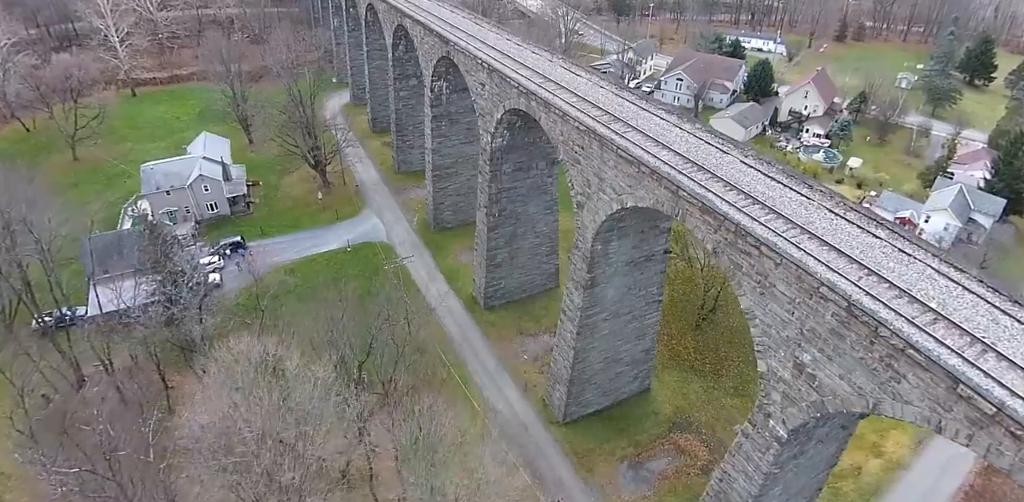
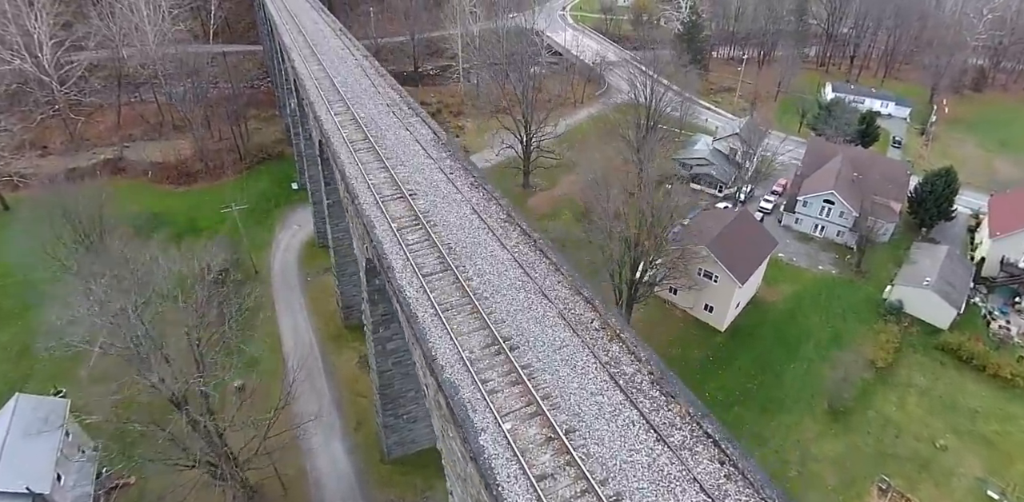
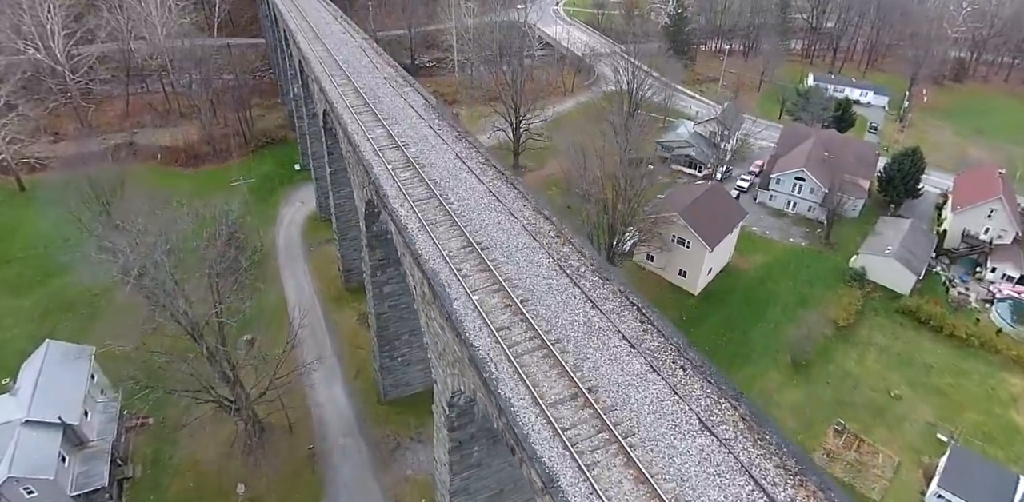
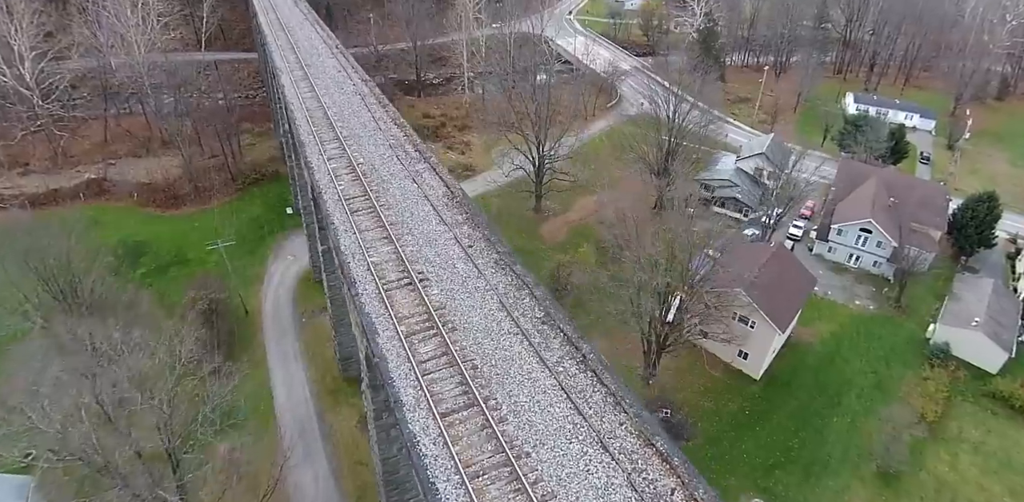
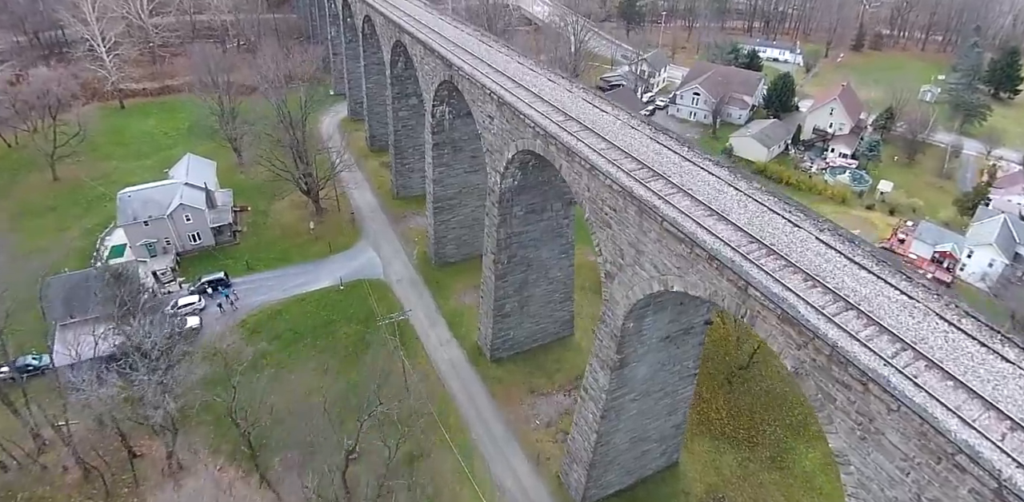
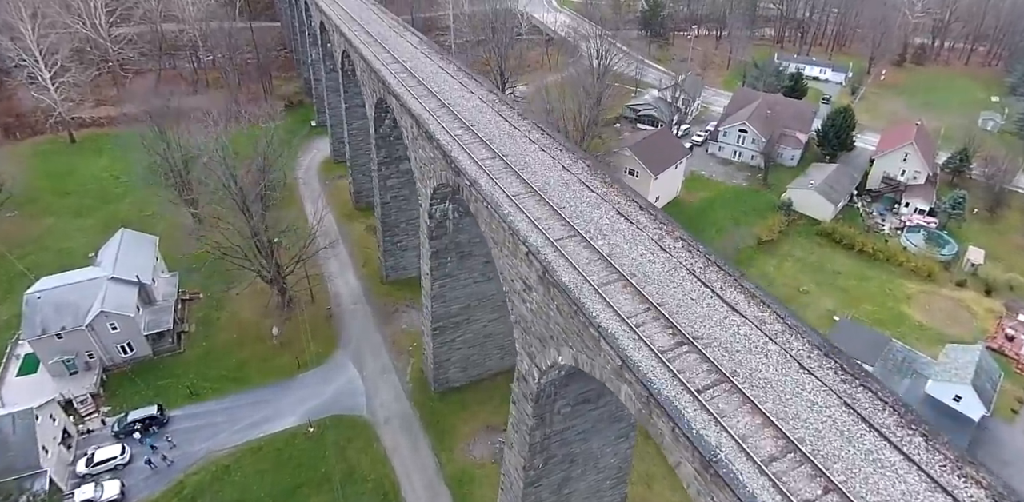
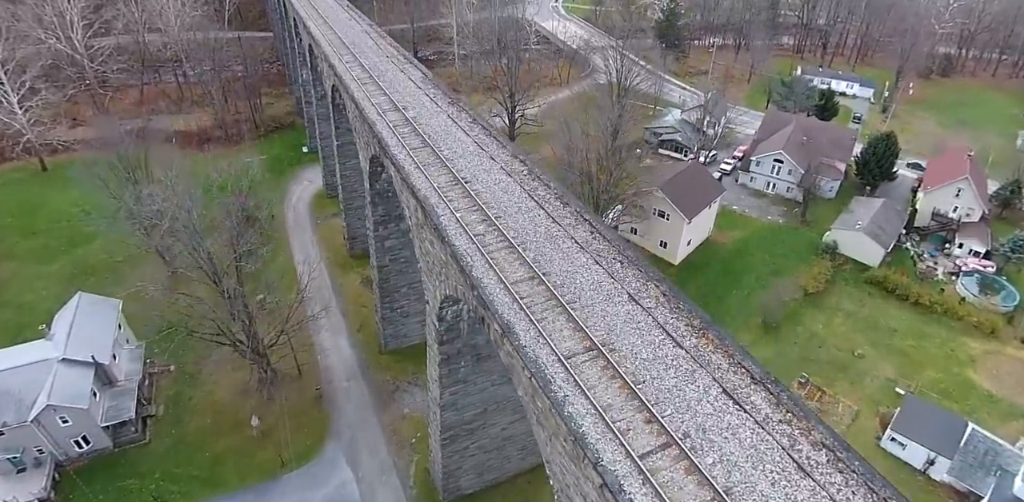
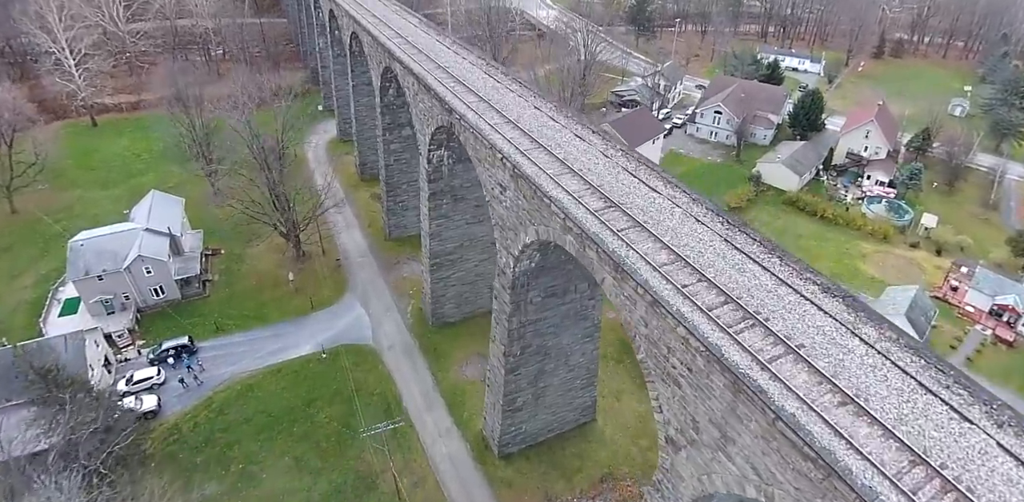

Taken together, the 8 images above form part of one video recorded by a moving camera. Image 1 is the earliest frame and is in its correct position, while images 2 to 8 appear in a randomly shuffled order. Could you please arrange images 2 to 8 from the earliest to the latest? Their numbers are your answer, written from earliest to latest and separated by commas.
5, 8, 6, 7, 3, 2, 4
